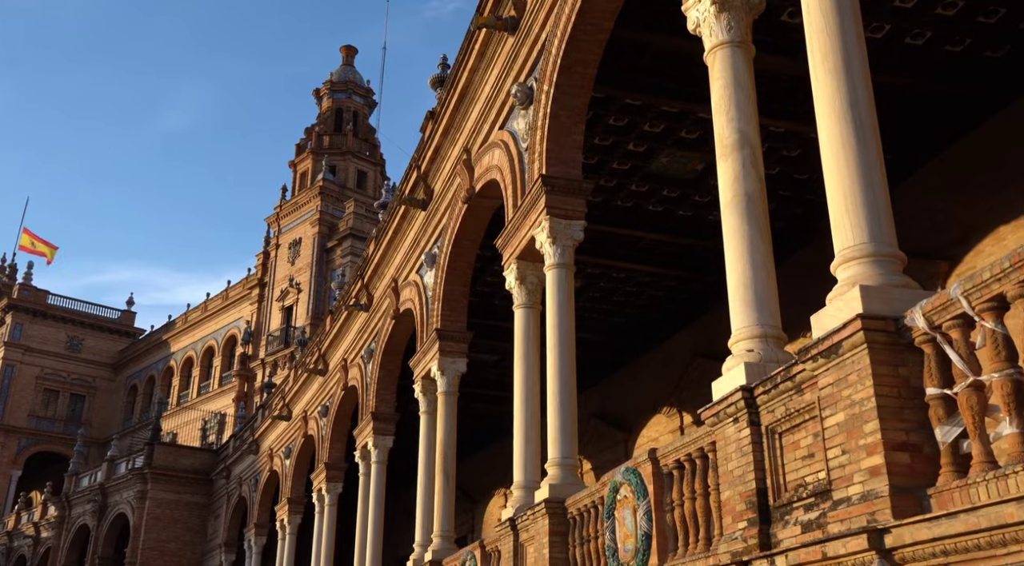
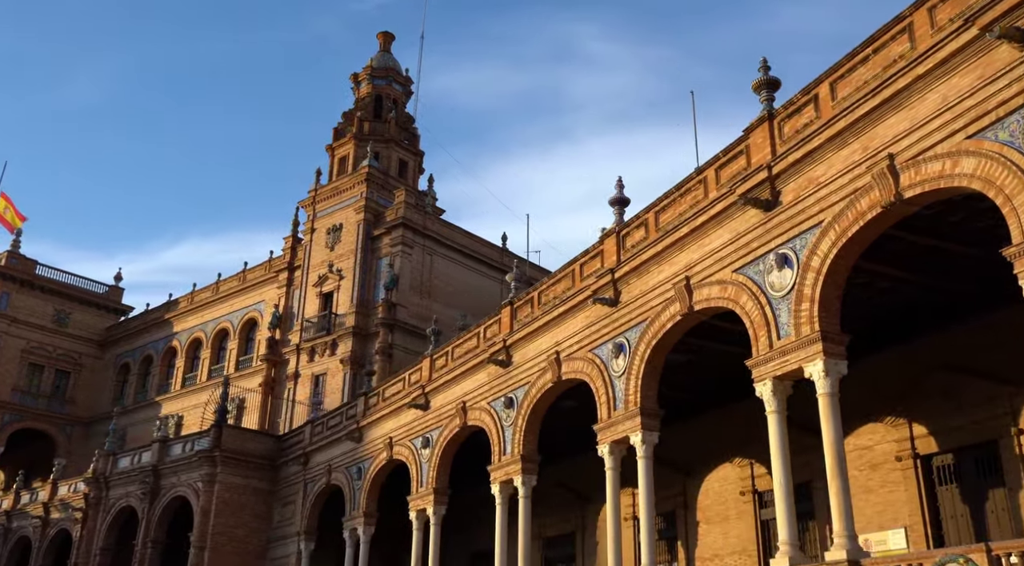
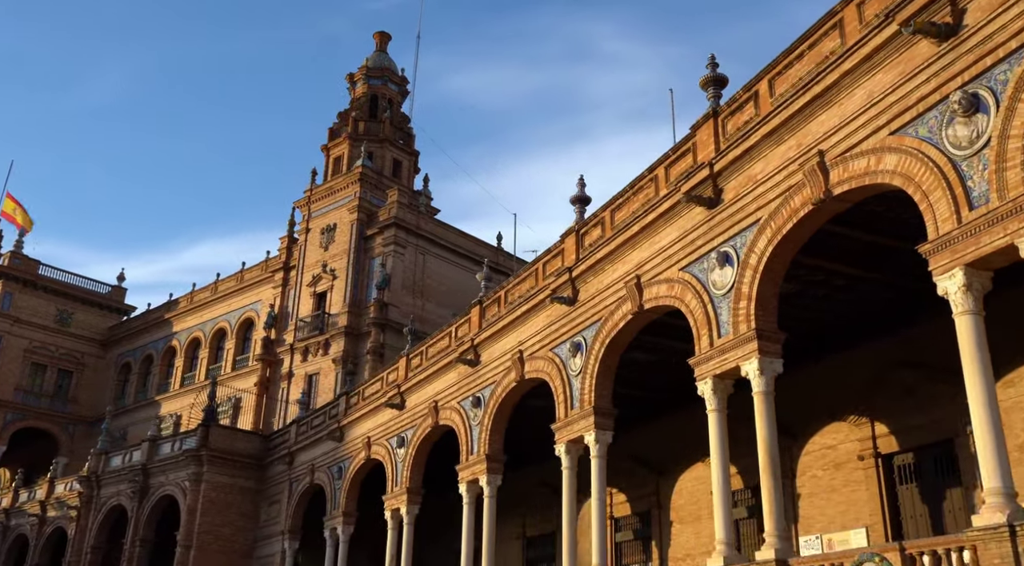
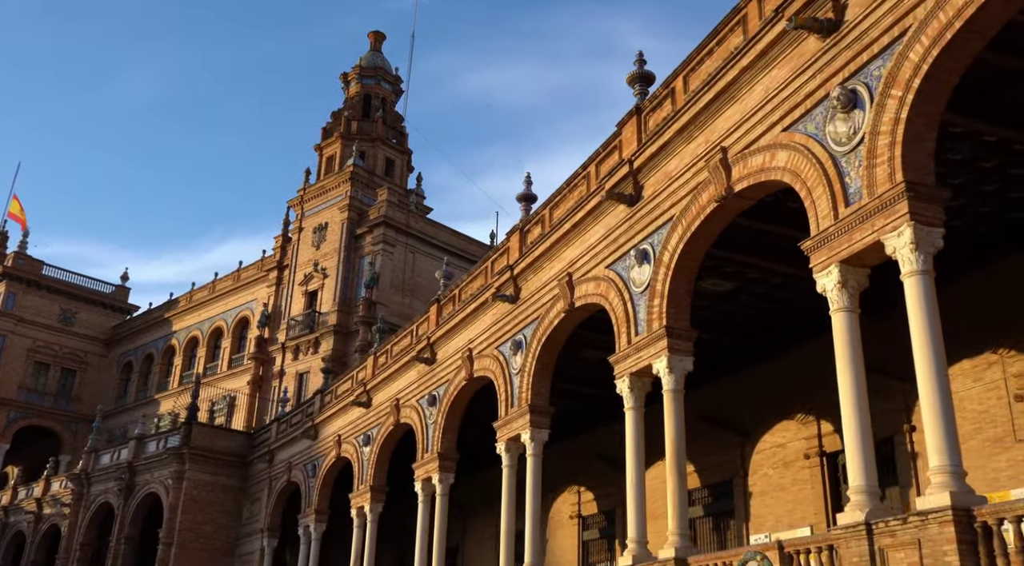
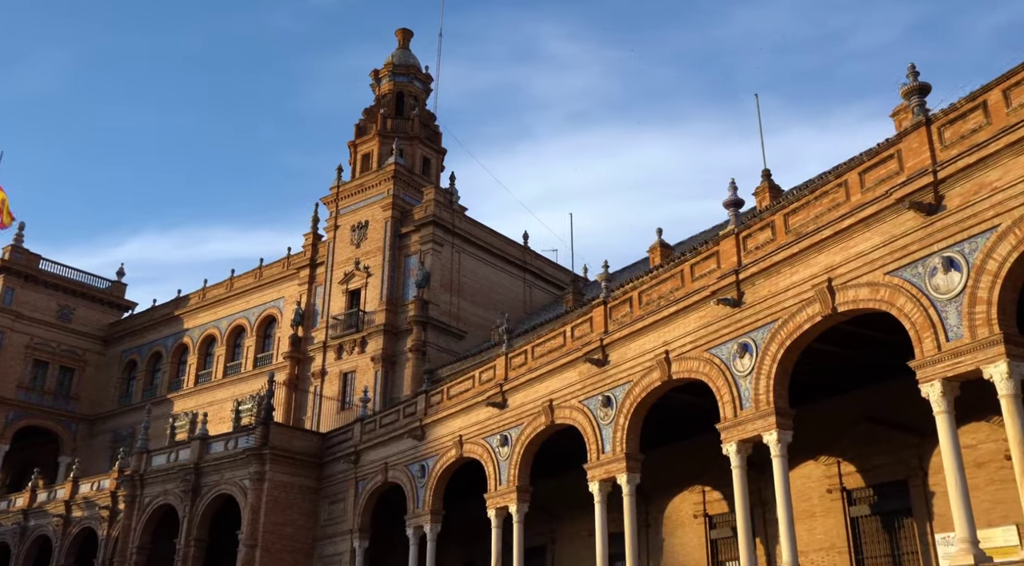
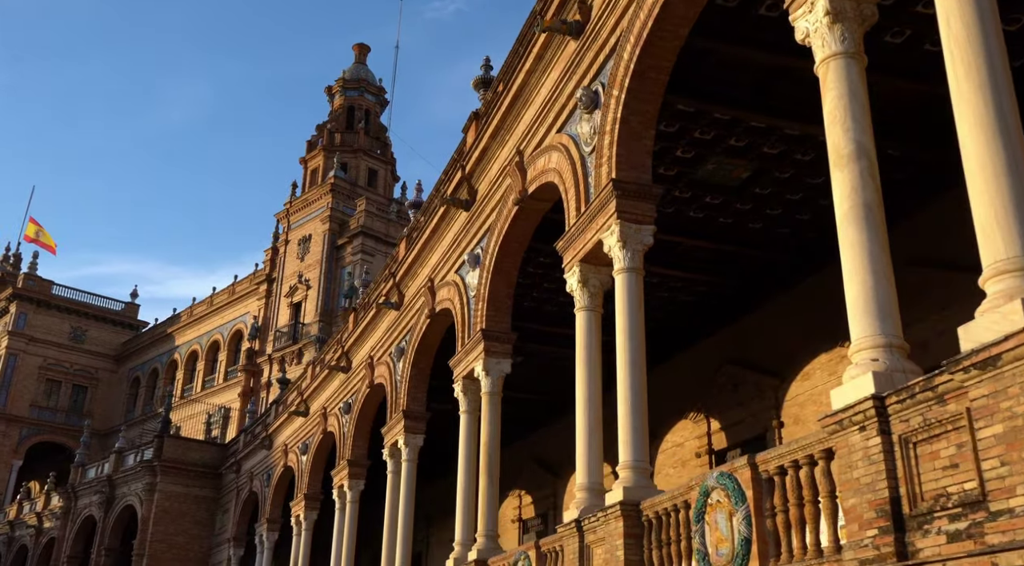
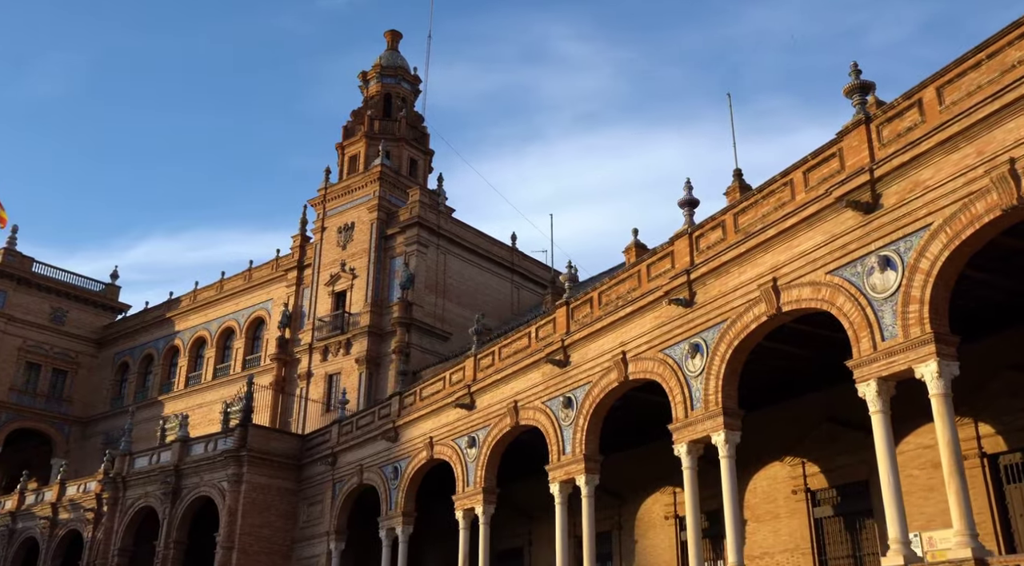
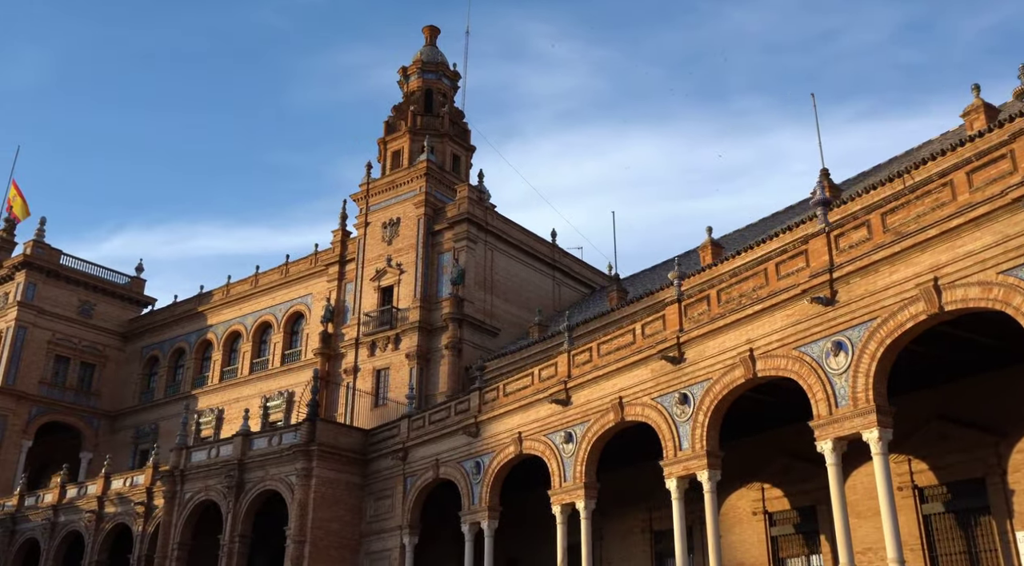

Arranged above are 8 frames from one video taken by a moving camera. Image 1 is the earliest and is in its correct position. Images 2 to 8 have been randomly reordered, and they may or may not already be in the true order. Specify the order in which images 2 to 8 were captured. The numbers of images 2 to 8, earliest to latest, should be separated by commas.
6, 4, 3, 2, 7, 5, 8
